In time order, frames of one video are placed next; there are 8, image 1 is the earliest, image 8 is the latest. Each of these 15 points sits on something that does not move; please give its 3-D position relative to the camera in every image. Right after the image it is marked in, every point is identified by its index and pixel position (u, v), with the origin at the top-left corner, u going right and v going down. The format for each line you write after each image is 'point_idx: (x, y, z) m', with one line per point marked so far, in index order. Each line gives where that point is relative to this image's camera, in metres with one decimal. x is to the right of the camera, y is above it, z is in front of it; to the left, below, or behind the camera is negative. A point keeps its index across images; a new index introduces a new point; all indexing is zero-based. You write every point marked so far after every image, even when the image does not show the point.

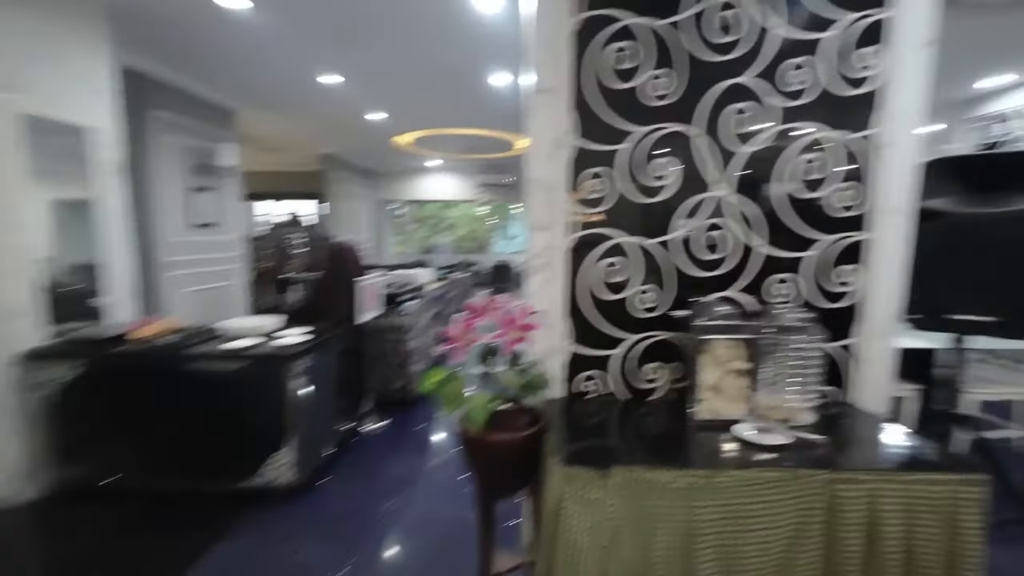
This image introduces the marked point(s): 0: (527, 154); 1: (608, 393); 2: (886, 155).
0: (0.0, +0.4, +1.4) m
1: (+0.3, -0.4, +1.5) m
2: (+1.2, +0.4, +1.4) m
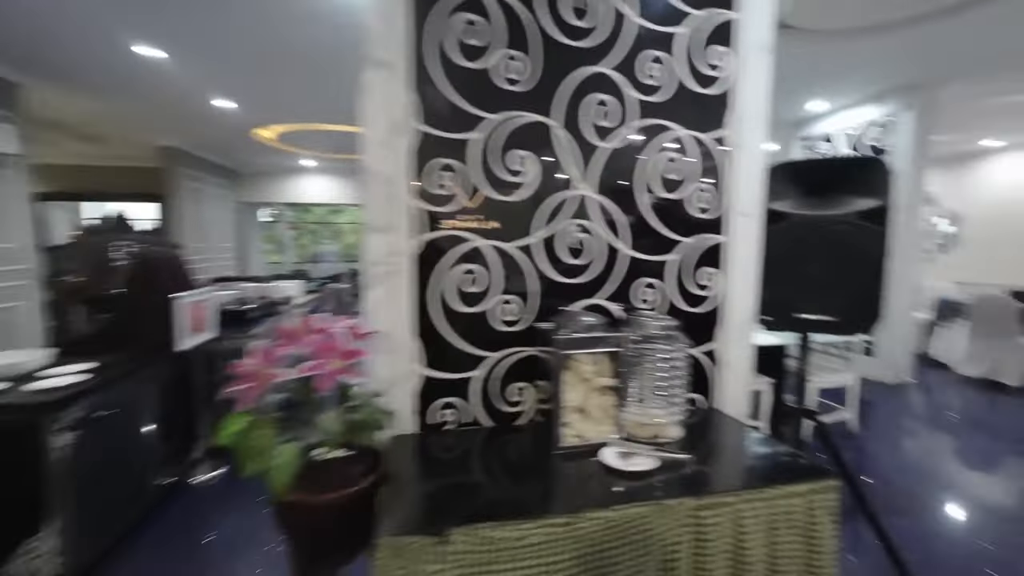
0: (-0.4, +0.4, +1.2) m
1: (-0.1, -0.4, +1.3) m
2: (+0.7, +0.4, +1.4) m
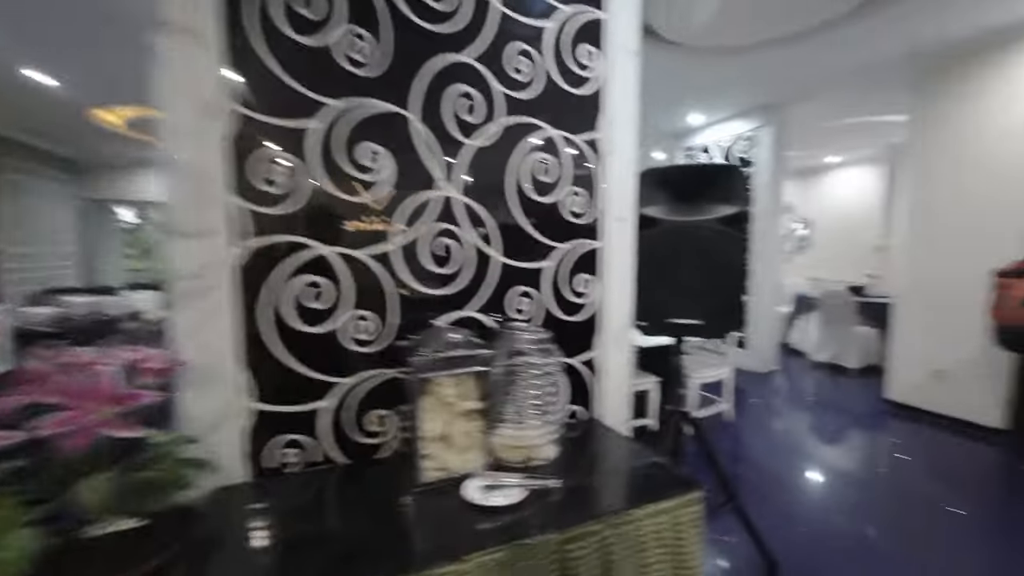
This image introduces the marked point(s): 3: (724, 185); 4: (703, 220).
0: (-0.8, +0.4, +0.9) m
1: (-0.5, -0.4, +1.1) m
2: (+0.3, +0.4, +1.3) m
3: (+0.7, +0.4, +1.5) m
4: (+0.6, +0.2, +1.4) m
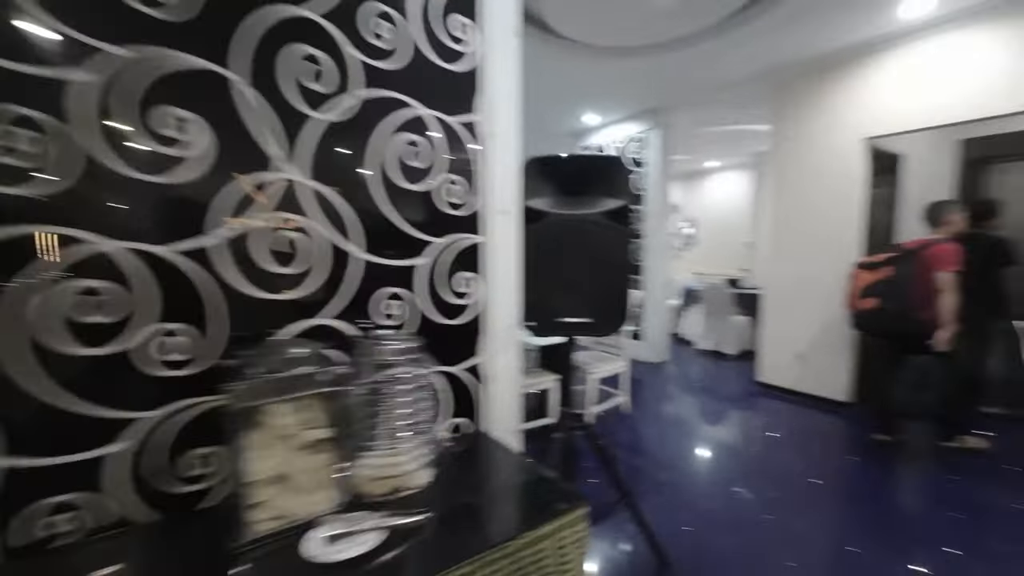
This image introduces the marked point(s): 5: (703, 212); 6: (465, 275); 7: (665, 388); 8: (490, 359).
0: (-1.0, +0.3, +0.6) m
1: (-0.8, -0.4, +0.8) m
2: (-0.1, +0.4, +1.2) m
3: (+0.3, +0.4, +1.5) m
4: (+0.2, +0.2, +1.4) m
5: (+3.1, +1.2, +7.0) m
6: (-0.1, 0.0, +1.2) m
7: (+1.4, -0.9, +4.0) m
8: (-0.1, -0.2, +1.3) m
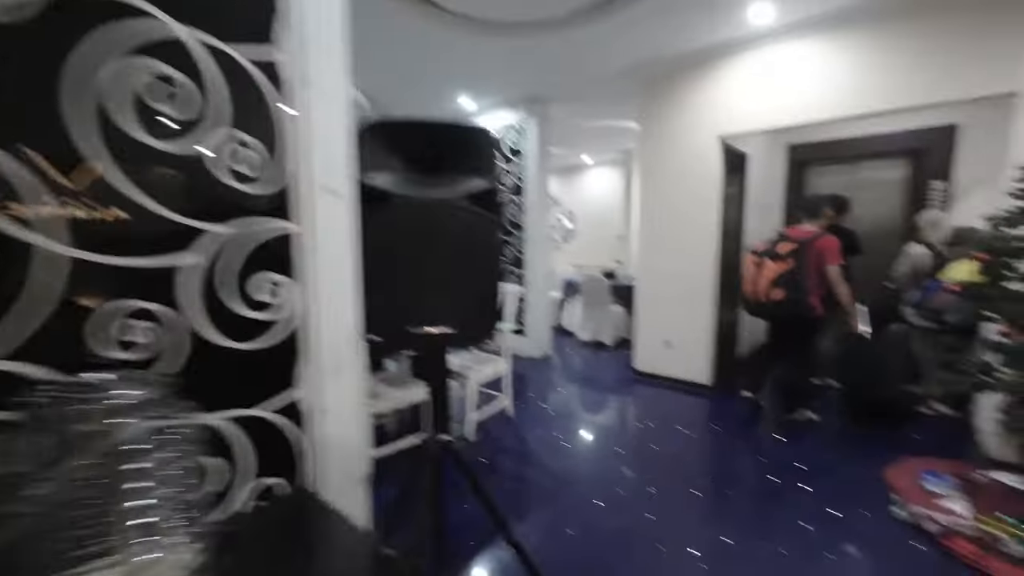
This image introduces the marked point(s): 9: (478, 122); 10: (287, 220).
0: (-1.2, +0.3, 0.0) m
1: (-1.0, -0.5, +0.3) m
2: (-0.4, +0.4, +0.9) m
3: (-0.1, +0.4, +1.2) m
4: (-0.2, +0.2, +1.1) m
5: (+1.2, +1.4, +7.3) m
6: (-0.5, 0.0, +0.9) m
7: (+0.3, -0.8, +3.9) m
8: (-0.4, -0.2, +0.9) m
9: (-0.3, +1.7, +4.5) m
10: (-0.5, +0.1, +0.9) m
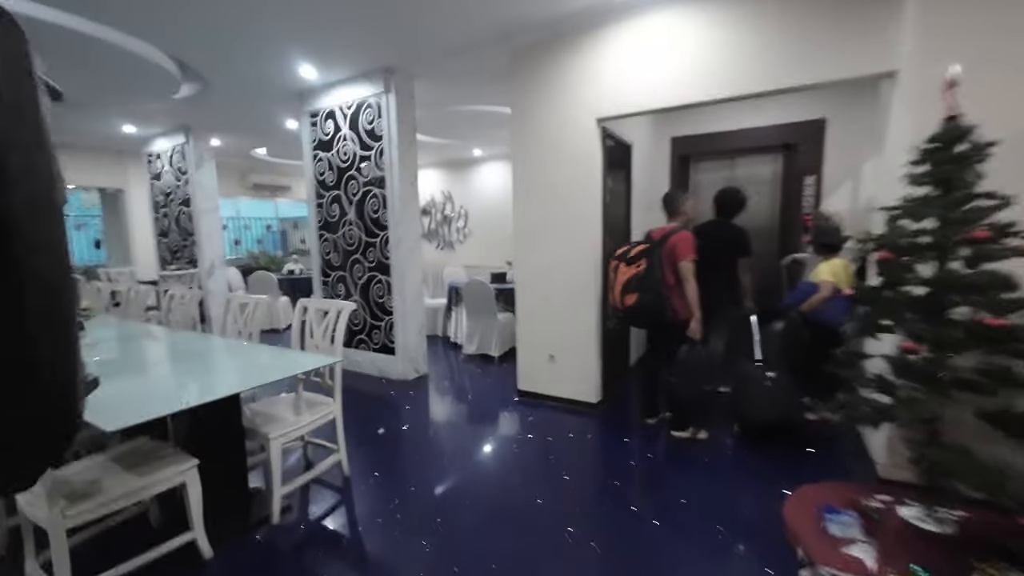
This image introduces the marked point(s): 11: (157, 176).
0: (-1.5, +0.2, -0.8) m
1: (-1.3, -0.6, -0.5) m
2: (-0.9, +0.3, +0.2) m
3: (-0.6, +0.3, +0.5) m
4: (-0.7, +0.1, +0.4) m
5: (-0.6, +1.3, +6.8) m
6: (-0.9, -0.1, +0.1) m
7: (-0.7, -0.9, +3.3) m
8: (-0.9, -0.3, +0.2) m
9: (-1.6, +1.6, +3.7) m
10: (-0.9, 0.0, +0.1) m
11: (-4.5, +1.4, +5.5) m
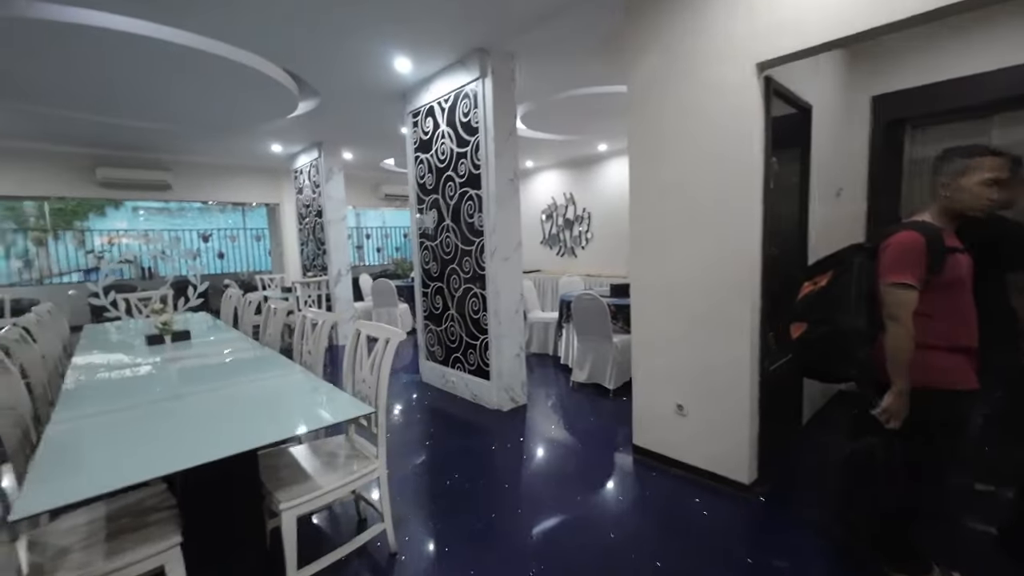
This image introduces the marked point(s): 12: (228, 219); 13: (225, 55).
0: (-1.9, +0.1, -1.0) m
1: (-1.7, -0.6, -0.7) m
2: (-1.1, +0.2, -0.2) m
3: (-0.7, +0.2, +0.1) m
4: (-0.8, +0.1, 0.0) m
5: (+1.2, +1.2, +6.0) m
6: (-1.1, -0.1, -0.2) m
7: (0.0, -1.0, +2.7) m
8: (-1.1, -0.4, -0.1) m
9: (-0.6, +1.5, +3.4) m
10: (-1.1, 0.0, -0.2) m
11: (-2.9, +1.4, +6.0) m
12: (-4.3, +1.1, +6.7) m
13: (-1.9, +1.6, +2.9) m
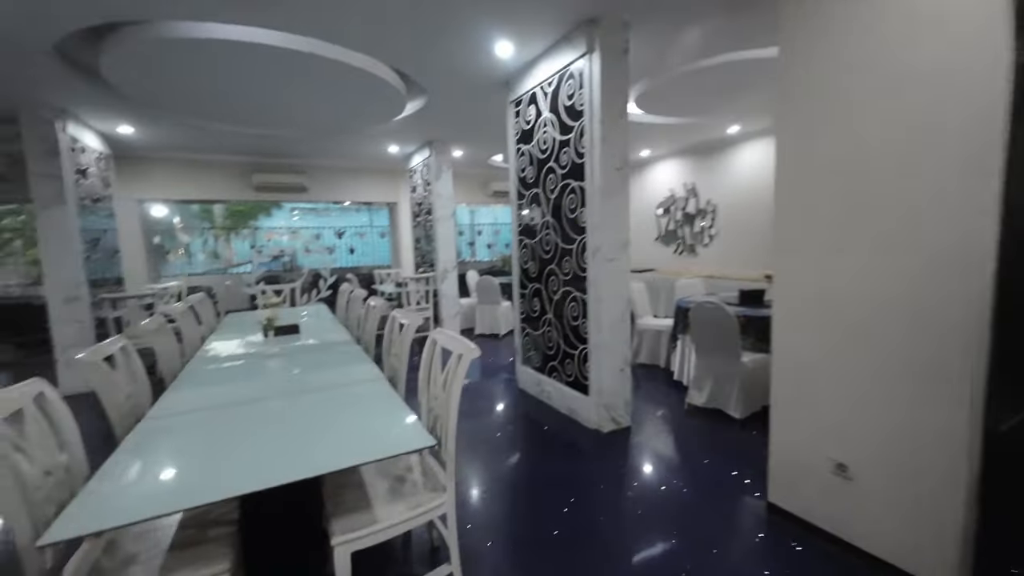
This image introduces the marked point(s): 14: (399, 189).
0: (-2.2, +0.1, -0.7) m
1: (-1.9, -0.7, -0.5) m
2: (-1.2, +0.2, -0.2) m
3: (-0.8, +0.2, 0.0) m
4: (-0.9, 0.0, -0.1) m
5: (+2.6, +1.1, +5.2) m
6: (-1.3, -0.2, -0.2) m
7: (+0.5, -1.1, +2.4) m
8: (-1.2, -0.4, -0.2) m
9: (+0.1, +1.5, +3.1) m
10: (-1.3, 0.0, -0.2) m
11: (-1.4, +1.4, +6.2) m
12: (-2.6, +1.2, +7.3) m
13: (-1.2, +1.6, +3.0) m
14: (-1.9, +1.7, +7.3) m
